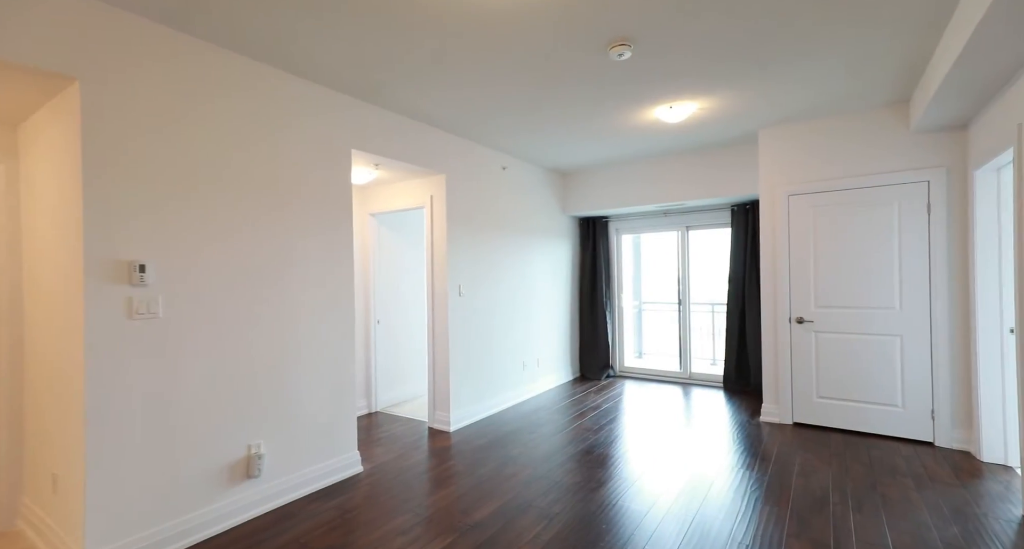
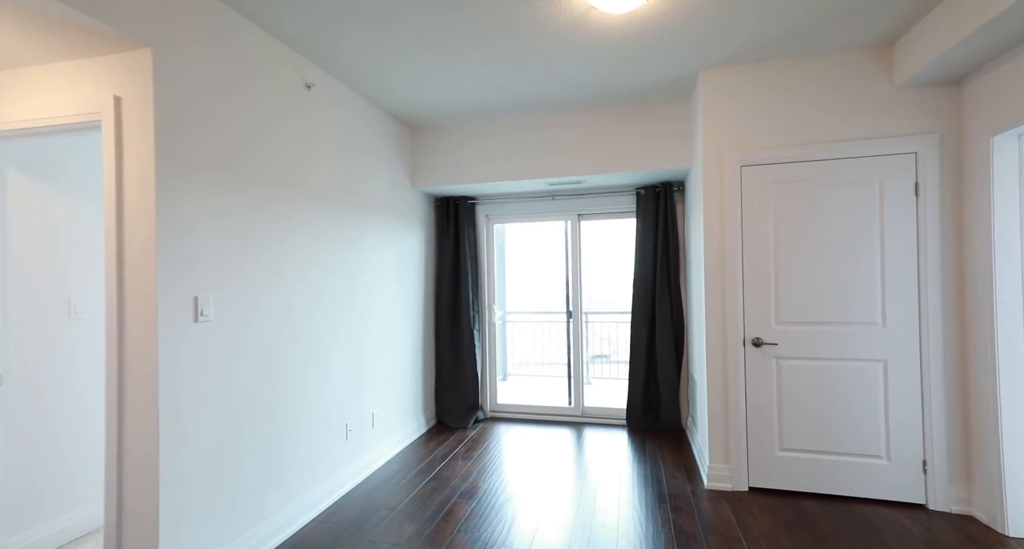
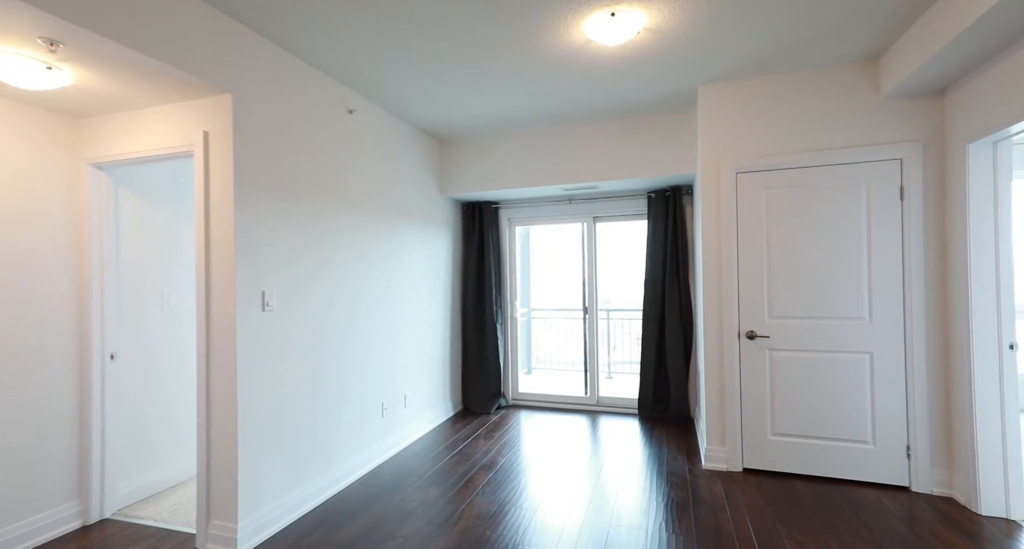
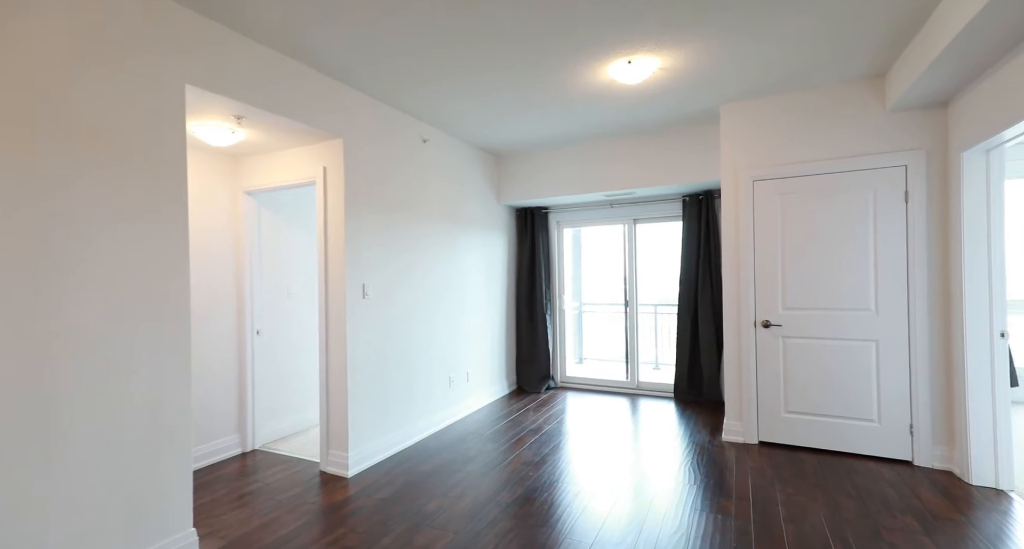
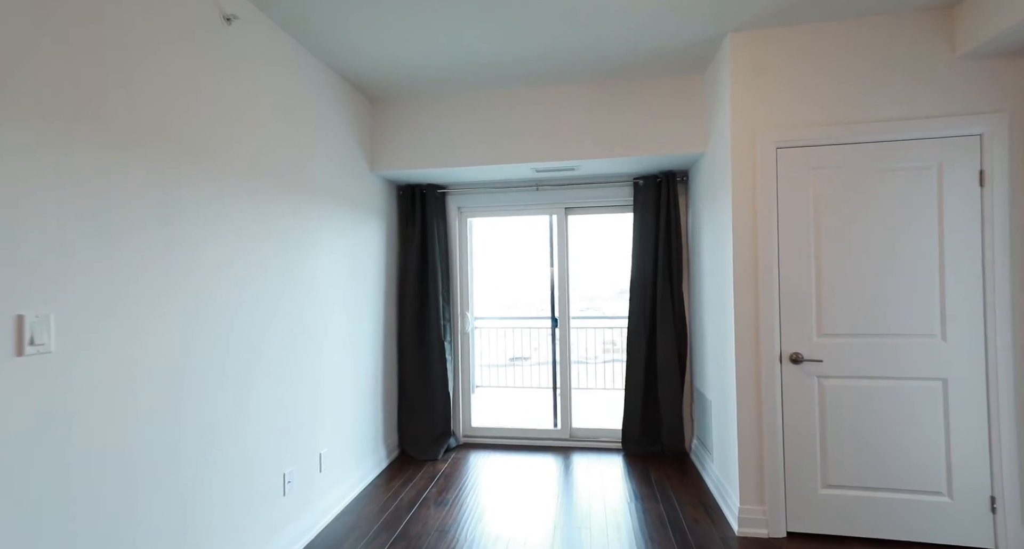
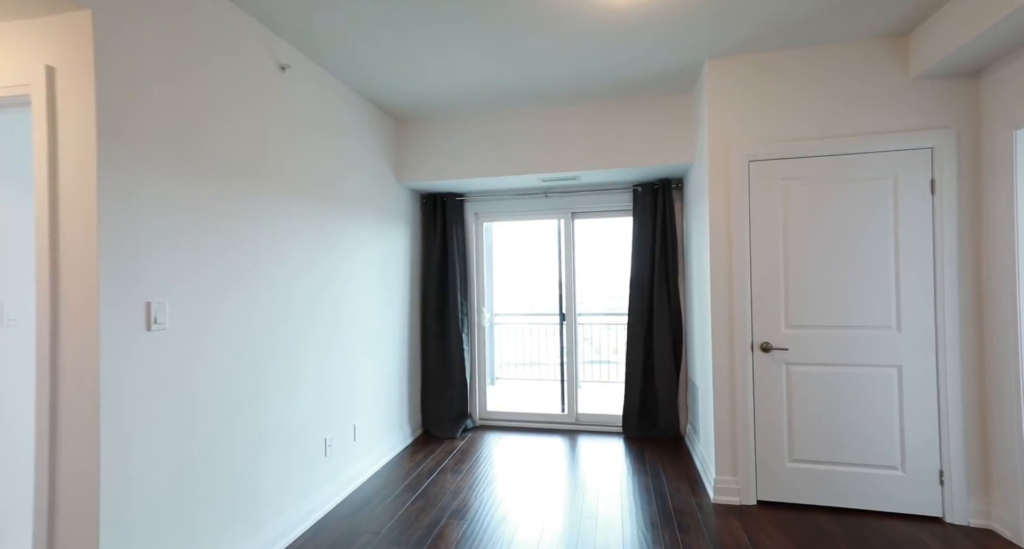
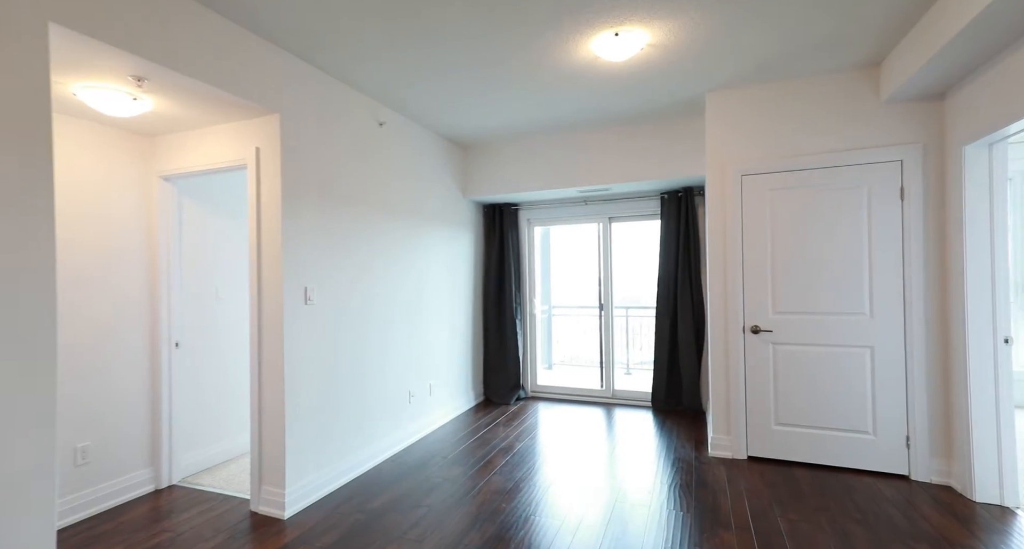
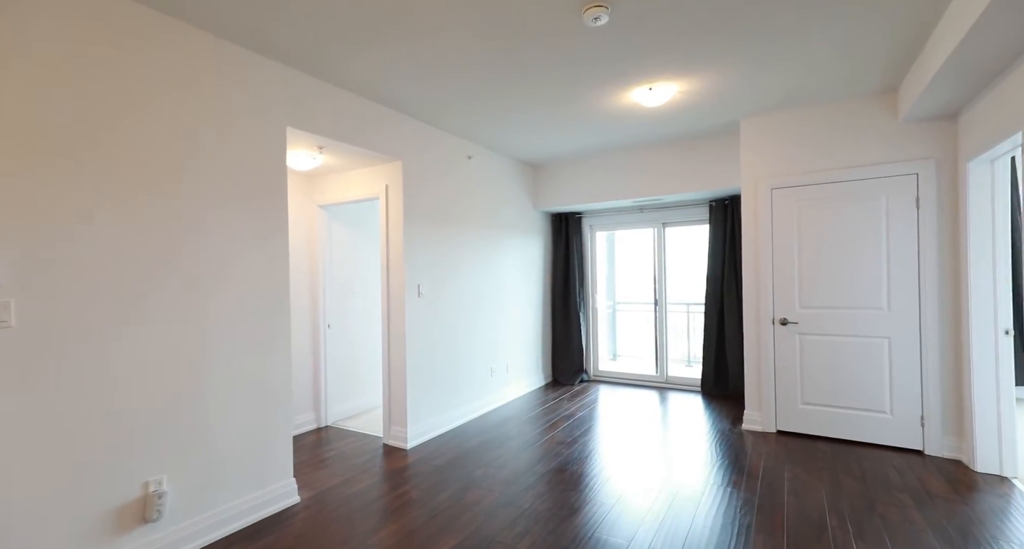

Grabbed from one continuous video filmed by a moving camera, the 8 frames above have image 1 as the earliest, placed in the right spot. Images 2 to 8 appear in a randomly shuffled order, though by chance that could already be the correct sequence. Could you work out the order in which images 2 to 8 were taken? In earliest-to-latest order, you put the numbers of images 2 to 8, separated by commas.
8, 4, 7, 3, 2, 6, 5
